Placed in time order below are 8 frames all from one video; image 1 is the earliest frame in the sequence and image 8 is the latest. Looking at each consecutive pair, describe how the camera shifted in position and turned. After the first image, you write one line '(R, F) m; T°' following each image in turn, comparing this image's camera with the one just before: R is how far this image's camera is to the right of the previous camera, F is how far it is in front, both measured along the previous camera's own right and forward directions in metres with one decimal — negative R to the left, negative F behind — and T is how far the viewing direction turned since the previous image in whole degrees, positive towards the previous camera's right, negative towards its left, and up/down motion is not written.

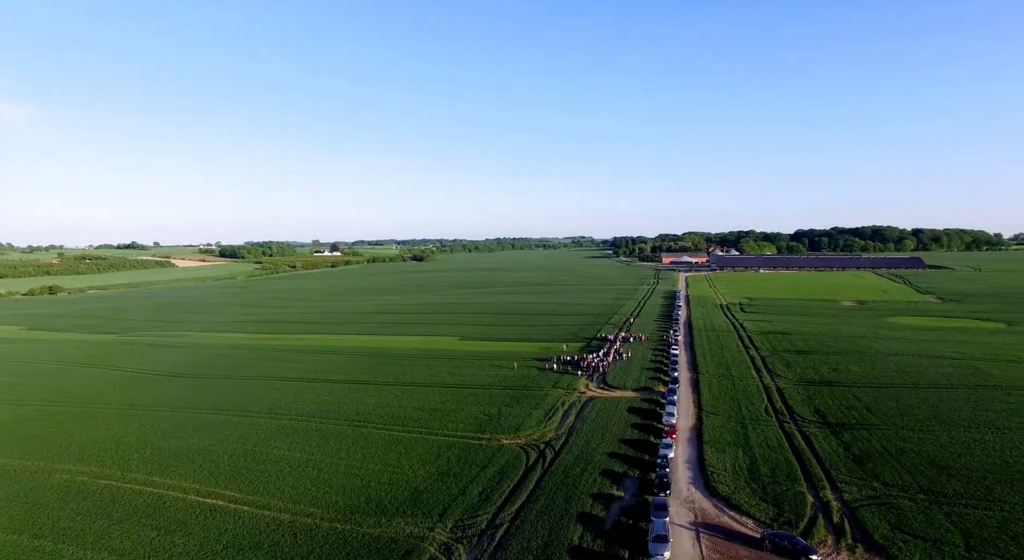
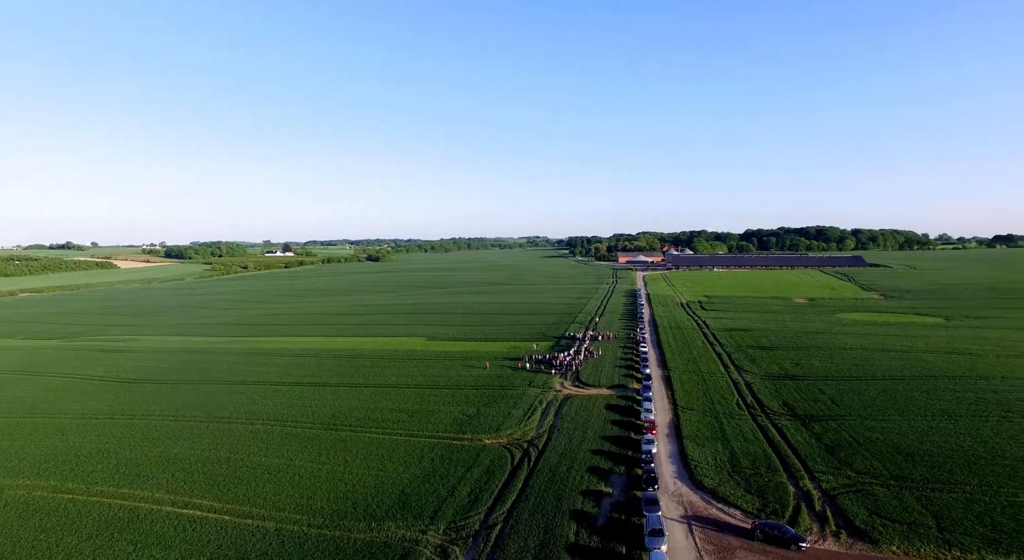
(-1.0, +0.1) m; +4°
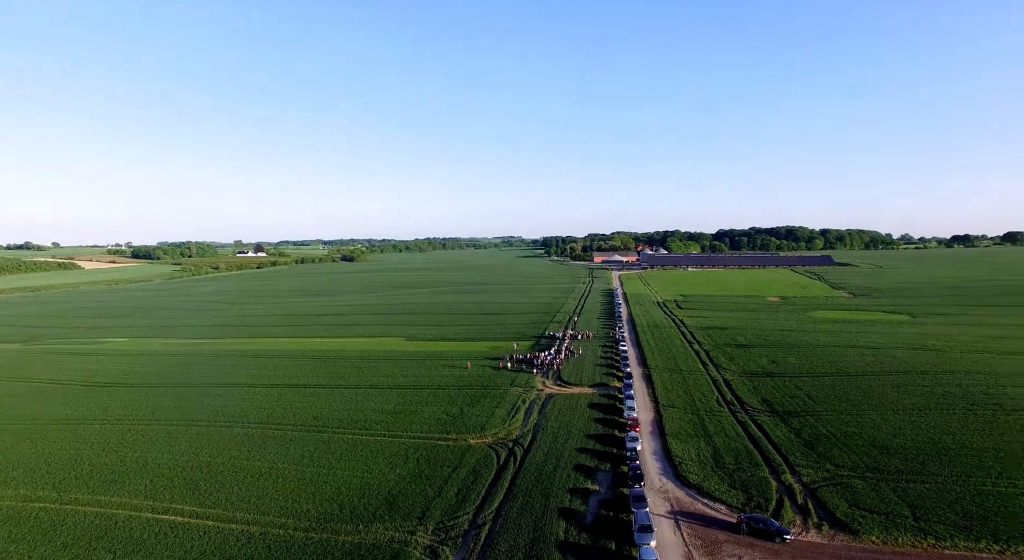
(-0.4, 0.0) m; +2°
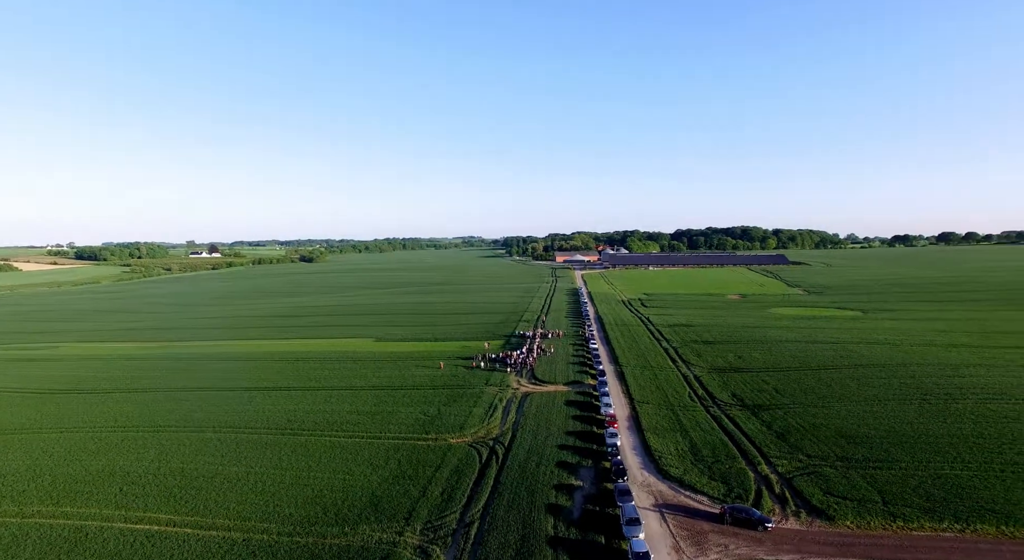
(-0.7, 0.0) m; +4°
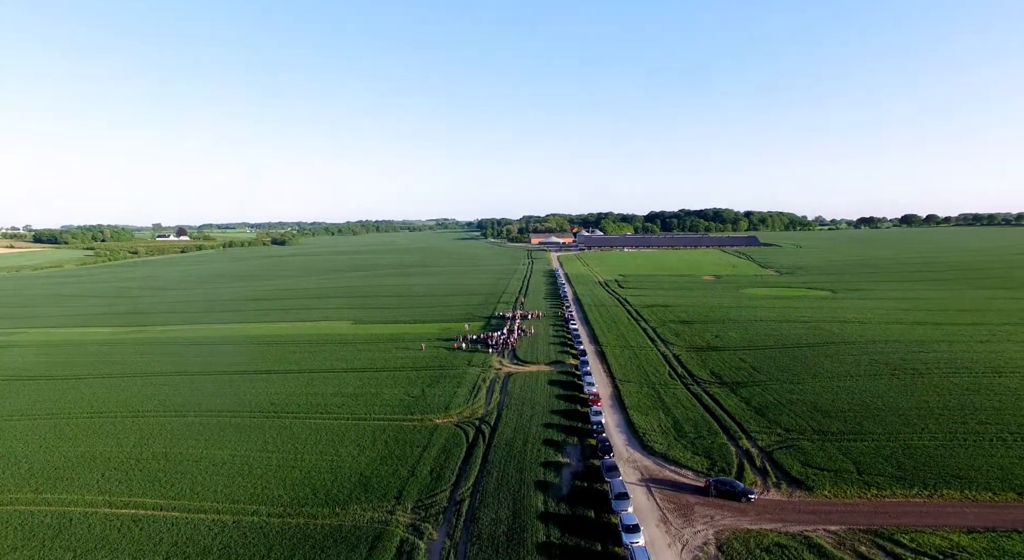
(-0.4, 0.0) m; +2°
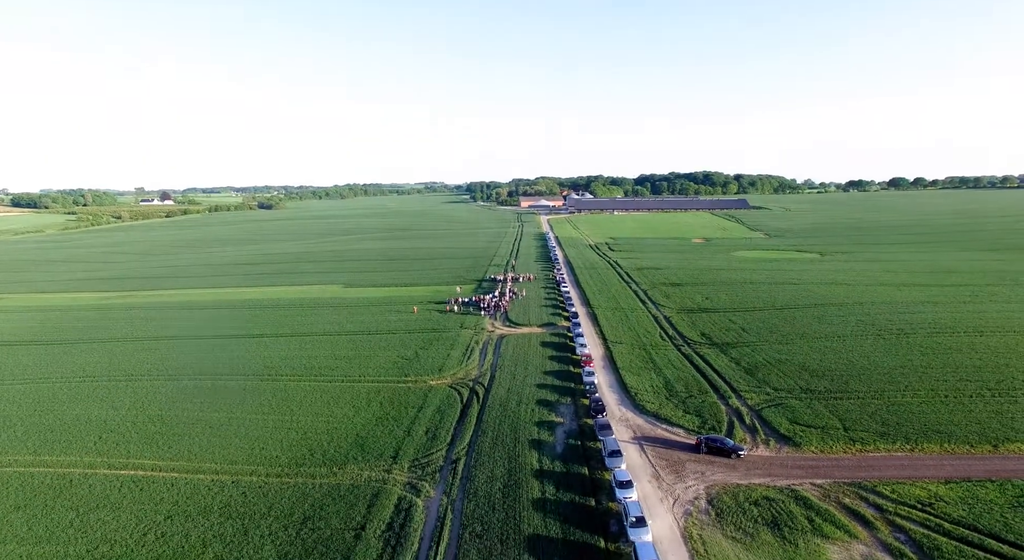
(-0.1, +0.1) m; +1°
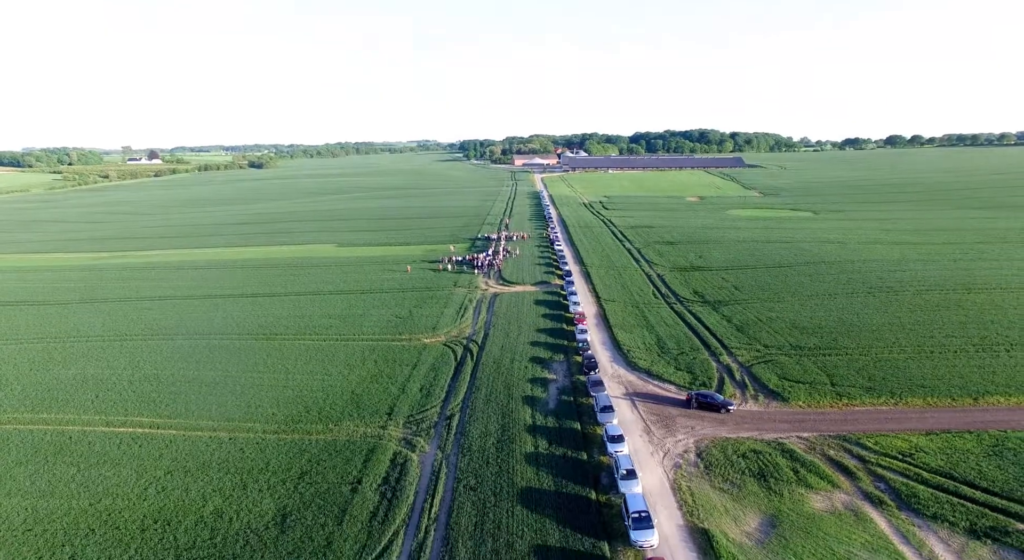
(0.0, +0.1) m; +1°
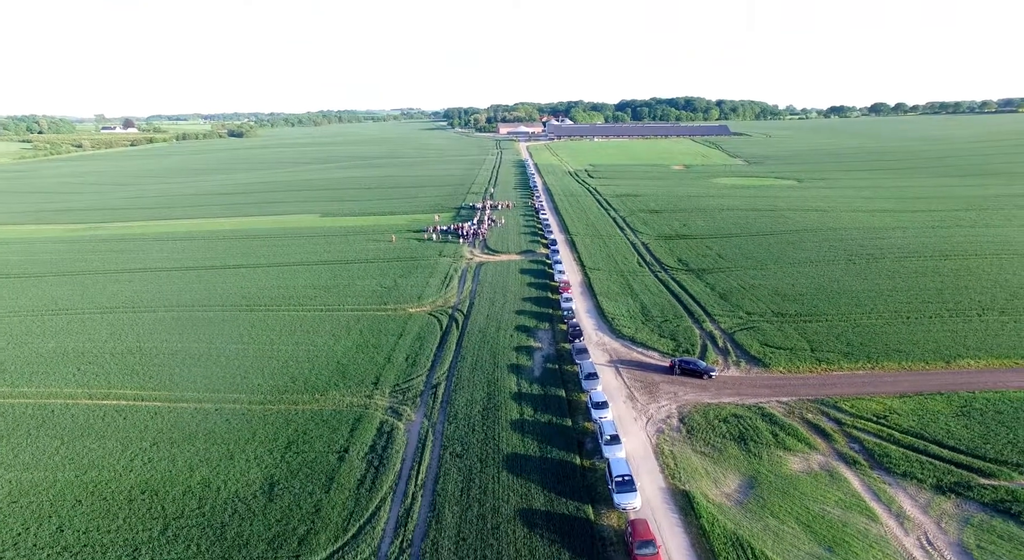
(0.0, +0.1) m; +2°
